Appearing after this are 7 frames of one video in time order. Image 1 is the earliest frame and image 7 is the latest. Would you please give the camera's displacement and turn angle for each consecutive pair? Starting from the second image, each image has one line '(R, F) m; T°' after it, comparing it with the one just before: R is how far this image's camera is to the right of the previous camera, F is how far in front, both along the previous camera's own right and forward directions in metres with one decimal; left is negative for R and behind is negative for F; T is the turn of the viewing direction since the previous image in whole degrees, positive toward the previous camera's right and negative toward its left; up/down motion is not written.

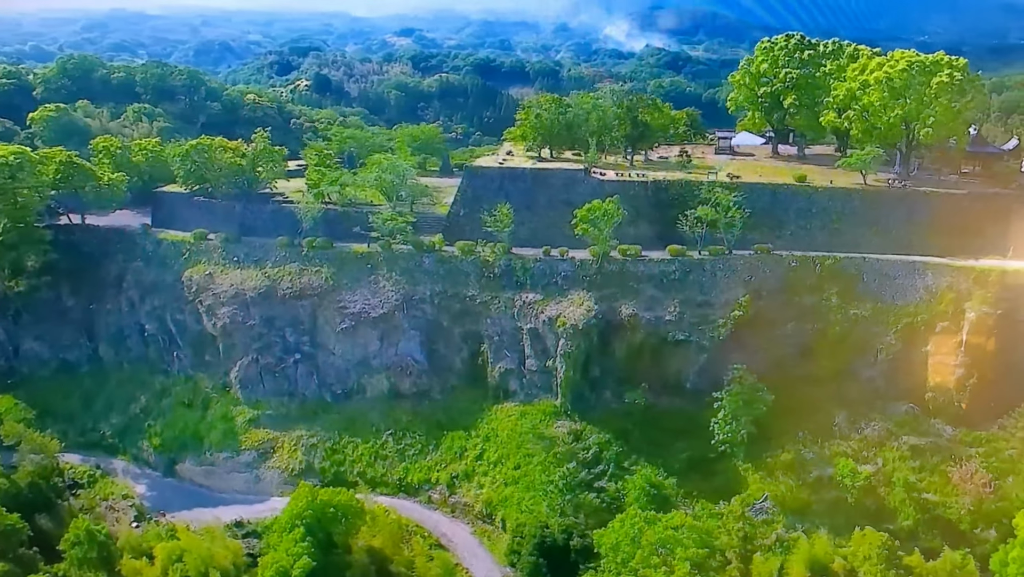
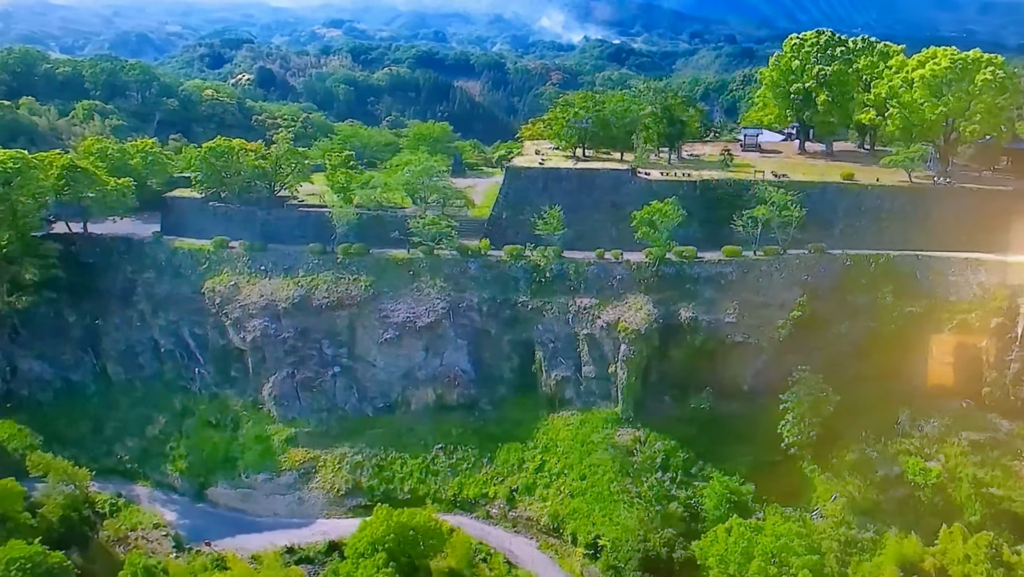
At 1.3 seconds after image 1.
(-4.9, +1.5) m; +4°
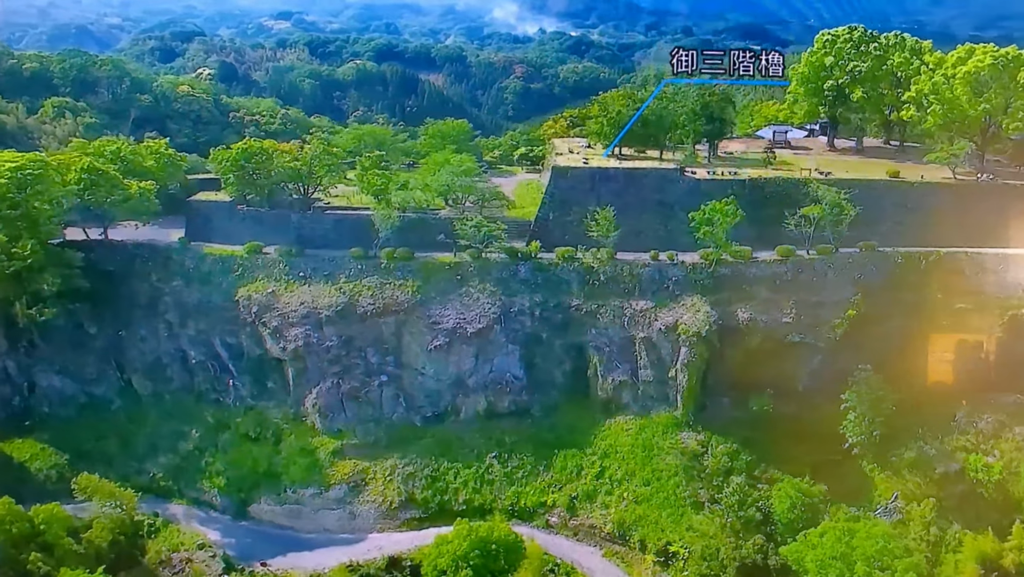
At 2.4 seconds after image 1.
(-0.4, +1.2) m; -3°
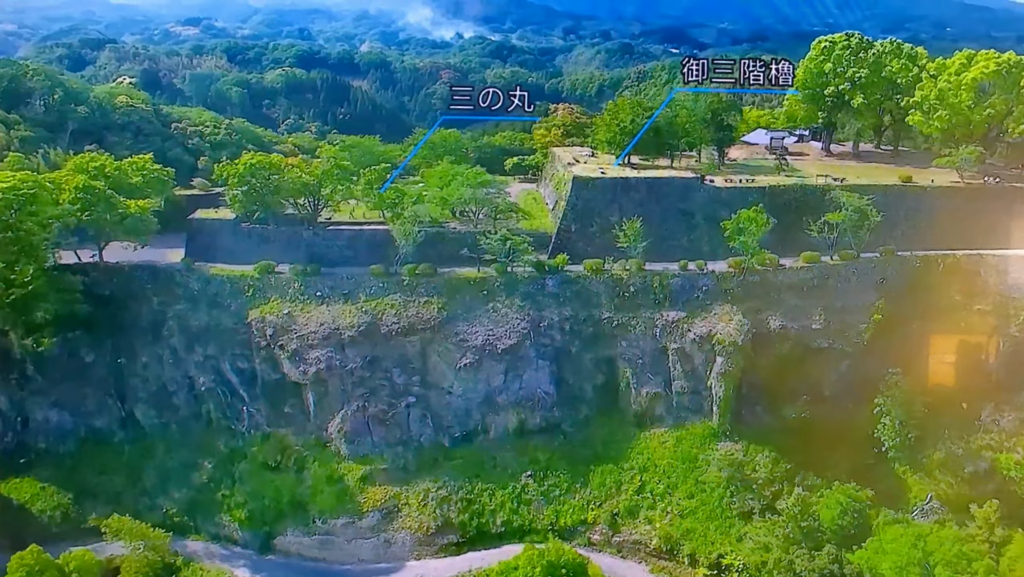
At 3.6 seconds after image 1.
(-0.1, +1.1) m; -2°
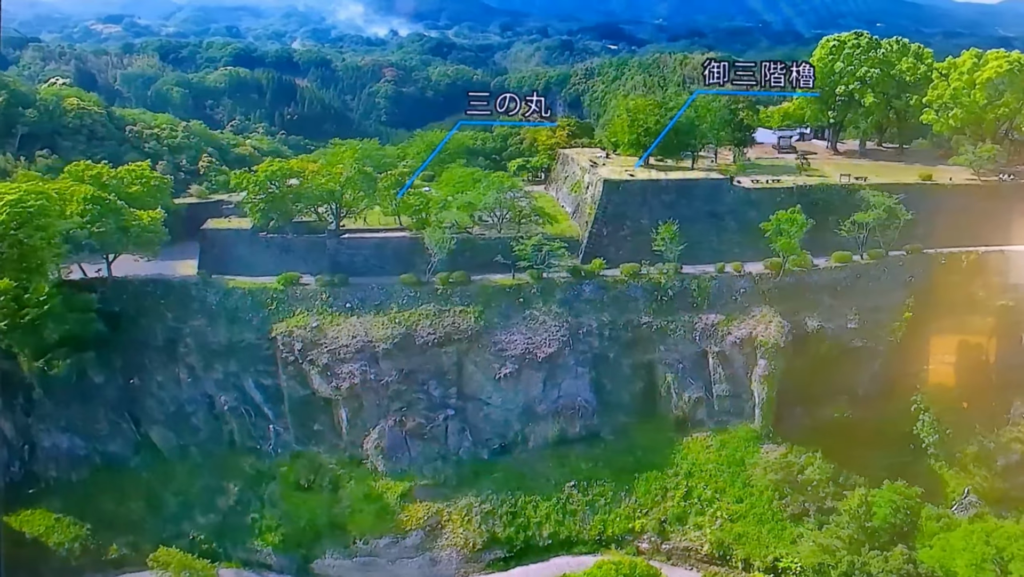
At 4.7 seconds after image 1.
(0.0, +0.9) m; -2°
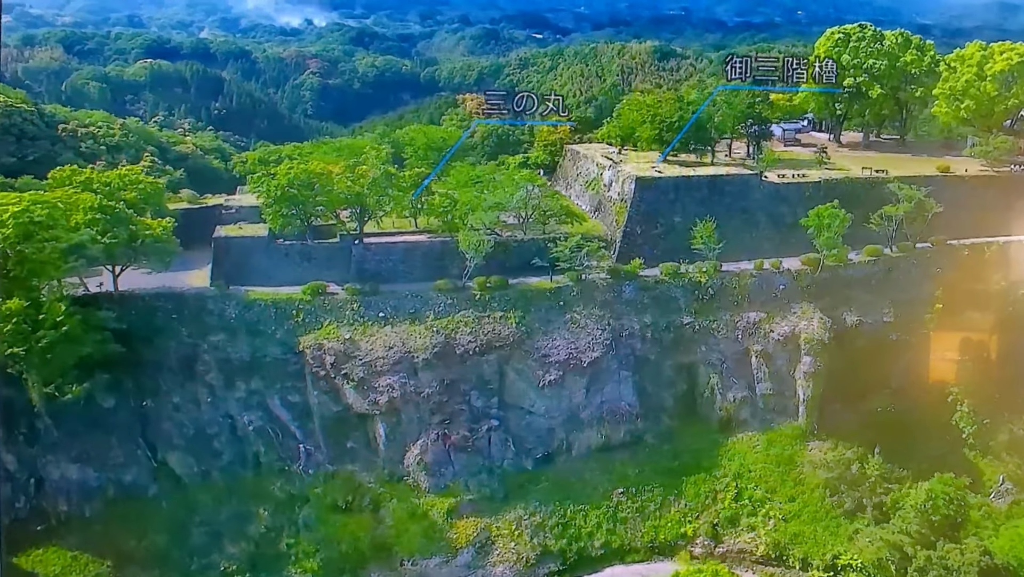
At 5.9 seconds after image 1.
(-0.1, +1.0) m; -2°
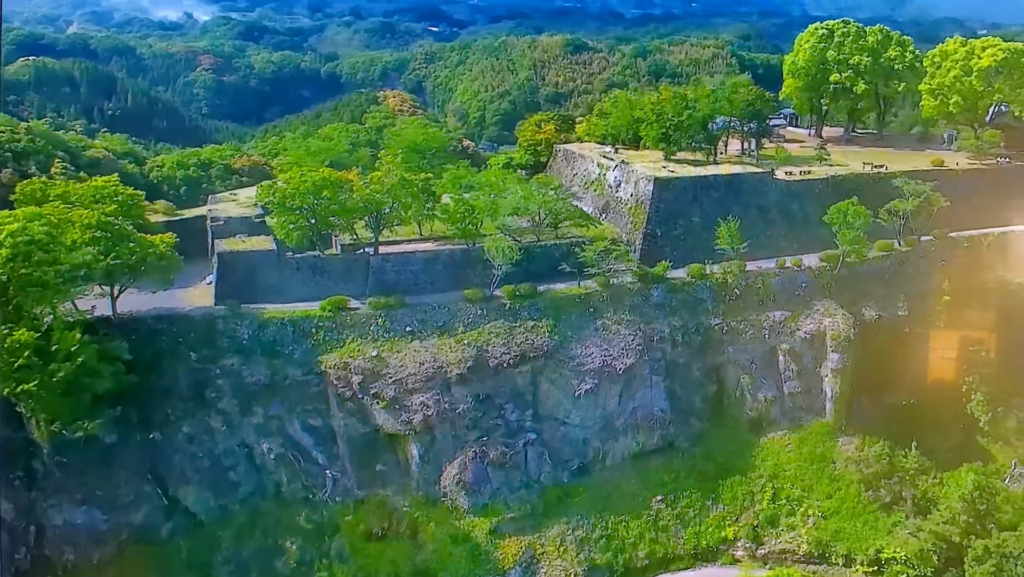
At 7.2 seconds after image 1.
(-0.2, +0.8) m; -1°
